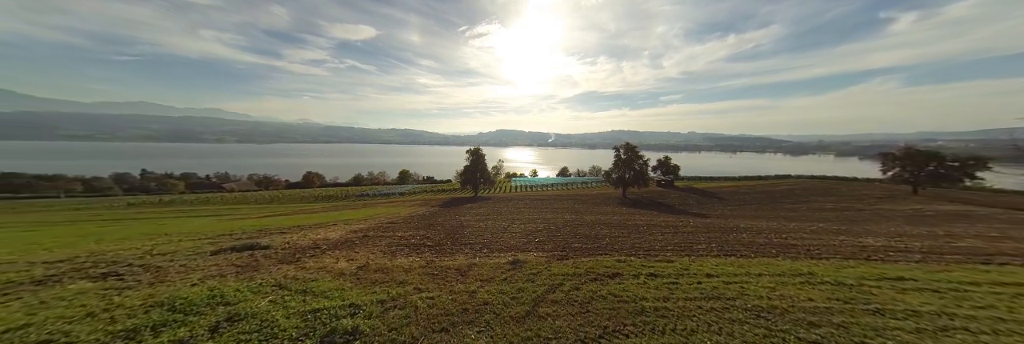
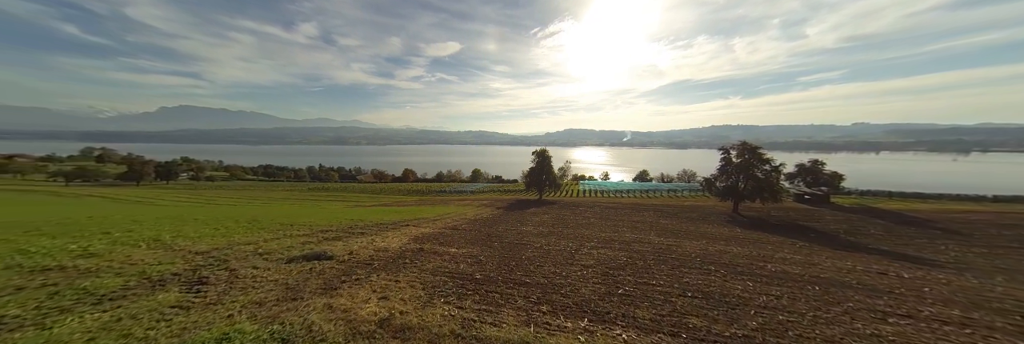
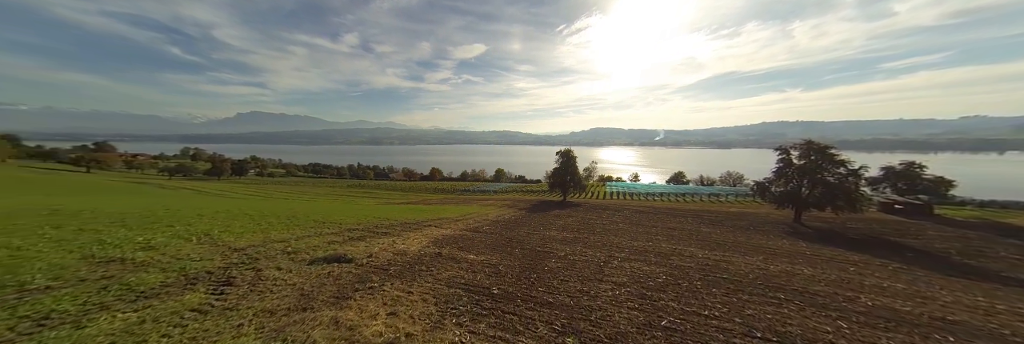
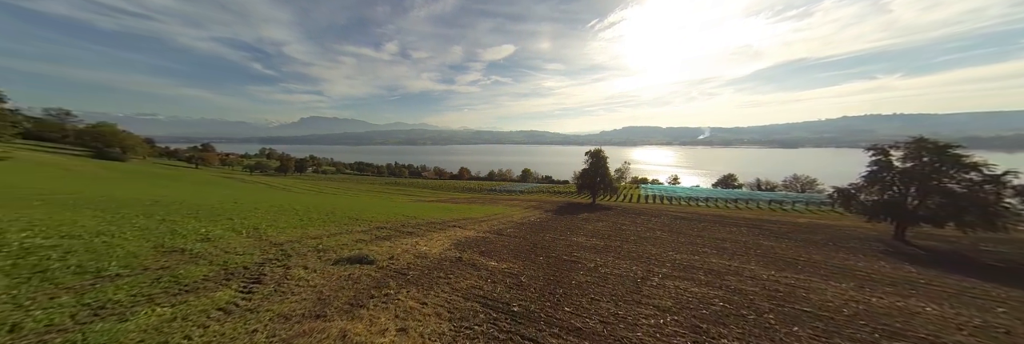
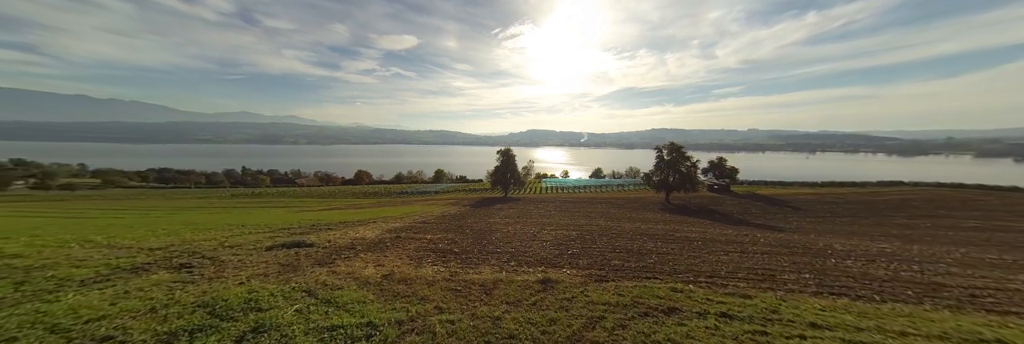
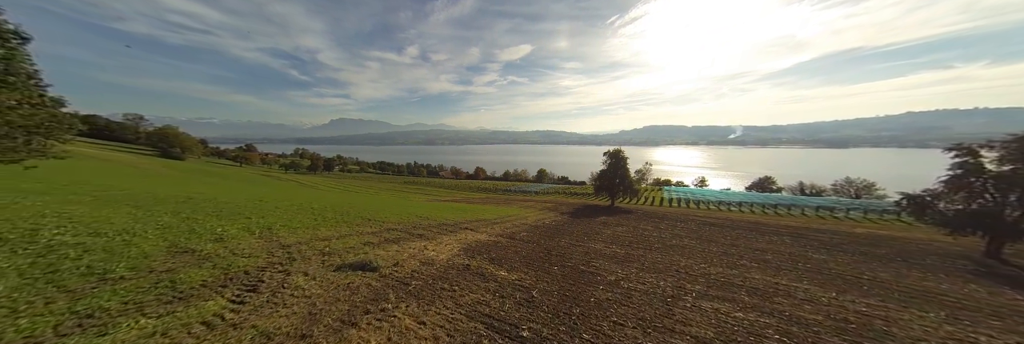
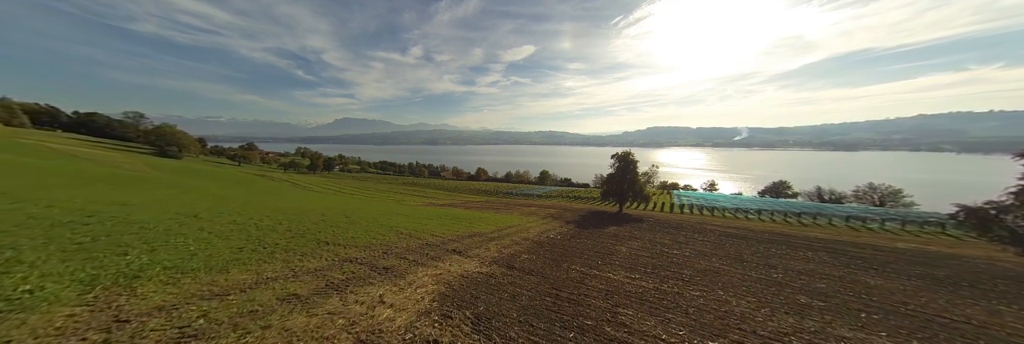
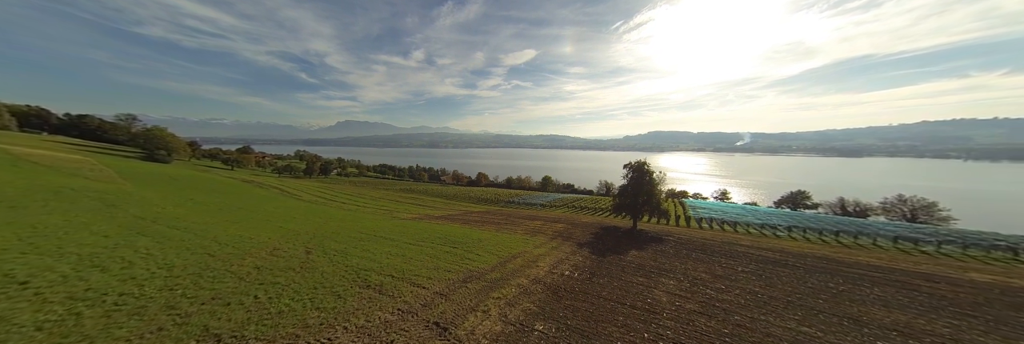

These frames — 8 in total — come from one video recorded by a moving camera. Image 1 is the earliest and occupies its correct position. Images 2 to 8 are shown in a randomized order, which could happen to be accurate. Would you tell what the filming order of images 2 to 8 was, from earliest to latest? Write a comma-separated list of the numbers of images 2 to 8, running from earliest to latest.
5, 2, 3, 4, 6, 7, 8
